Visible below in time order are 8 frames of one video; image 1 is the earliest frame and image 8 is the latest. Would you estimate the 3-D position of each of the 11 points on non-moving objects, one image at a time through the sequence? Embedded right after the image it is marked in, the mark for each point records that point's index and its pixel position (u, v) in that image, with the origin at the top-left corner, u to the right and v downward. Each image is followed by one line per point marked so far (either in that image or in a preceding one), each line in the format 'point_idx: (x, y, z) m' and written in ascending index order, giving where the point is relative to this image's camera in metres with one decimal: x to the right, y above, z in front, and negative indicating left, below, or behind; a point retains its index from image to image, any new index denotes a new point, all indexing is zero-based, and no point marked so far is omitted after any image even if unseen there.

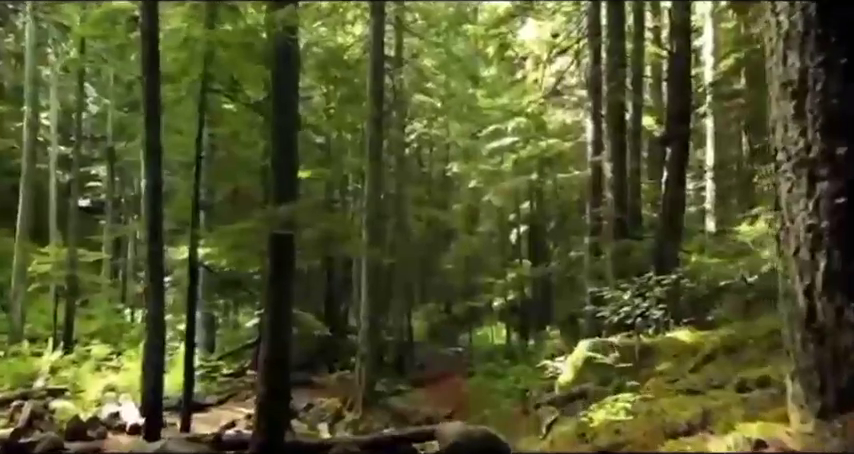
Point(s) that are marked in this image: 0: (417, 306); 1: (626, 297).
0: (-0.2, -1.6, +12.9) m
1: (+3.4, -1.2, +10.5) m
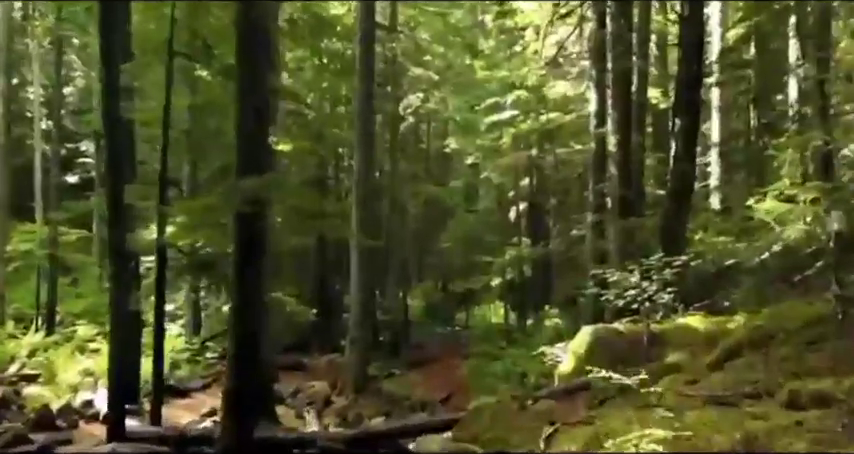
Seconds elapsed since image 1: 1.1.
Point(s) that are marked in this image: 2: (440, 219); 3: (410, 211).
0: (-0.3, -1.2, +12.4) m
1: (+3.2, -0.8, +9.9) m
2: (+0.3, +0.2, +13.0) m
3: (-0.3, +0.3, +13.2) m
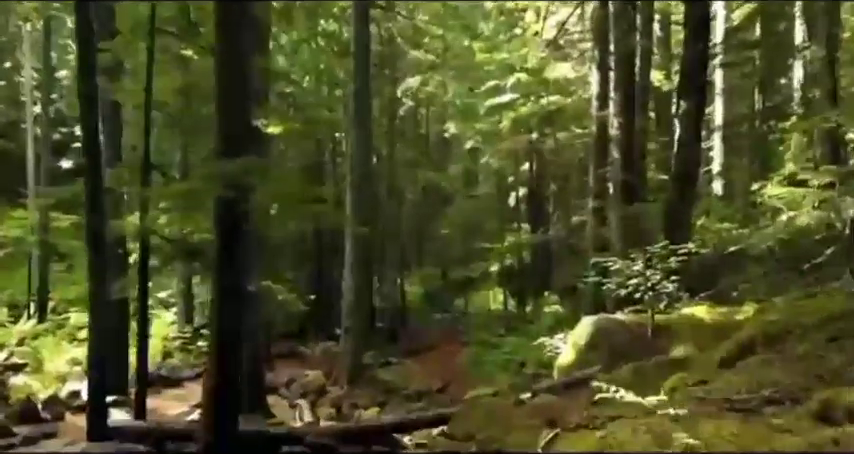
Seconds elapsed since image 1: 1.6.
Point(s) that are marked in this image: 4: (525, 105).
0: (-0.3, -0.9, +12.1) m
1: (+3.2, -0.6, +9.6) m
2: (+0.3, +0.5, +12.7) m
3: (-0.4, +0.6, +12.9) m
4: (+1.9, +2.4, +12.4) m
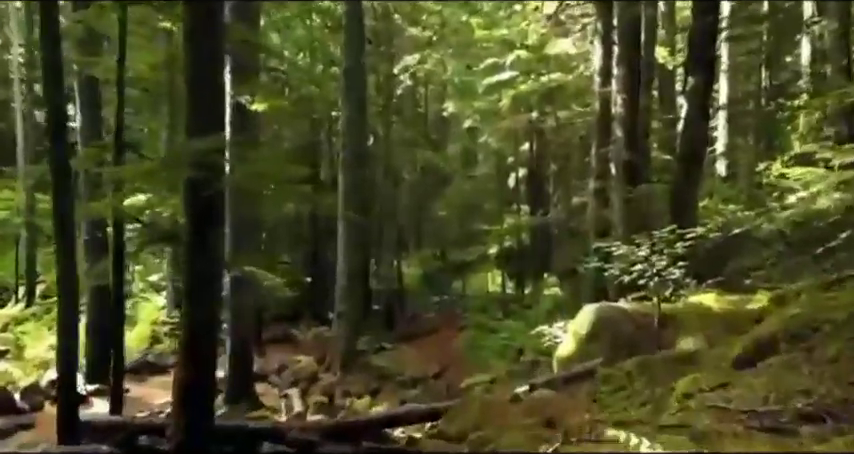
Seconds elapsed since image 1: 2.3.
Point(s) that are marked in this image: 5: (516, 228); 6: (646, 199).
0: (-0.4, -0.6, +11.7) m
1: (+3.1, -0.4, +9.3) m
2: (+0.2, +0.8, +12.3) m
3: (-0.5, +1.0, +12.5) m
4: (+1.8, +2.8, +11.9) m
5: (+1.6, -0.1, +11.6) m
6: (+3.6, +0.5, +10.2) m
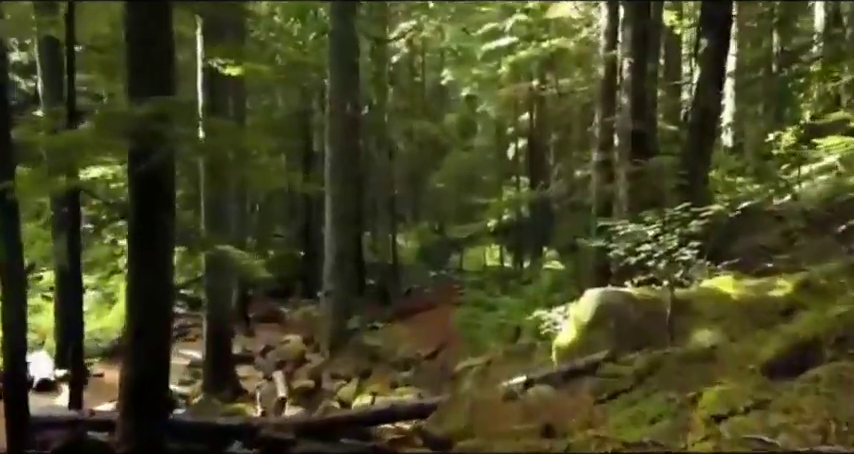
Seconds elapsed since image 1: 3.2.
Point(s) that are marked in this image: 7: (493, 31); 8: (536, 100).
0: (-0.5, -0.1, +11.2) m
1: (+3.0, 0.0, +8.7) m
2: (+0.1, +1.3, +11.7) m
3: (-0.6, +1.5, +11.8) m
4: (+1.7, +3.2, +11.2) m
5: (+1.5, +0.4, +11.0) m
6: (+3.5, +0.9, +9.6) m
7: (+1.1, +3.5, +10.9) m
8: (+1.9, +2.3, +11.5) m
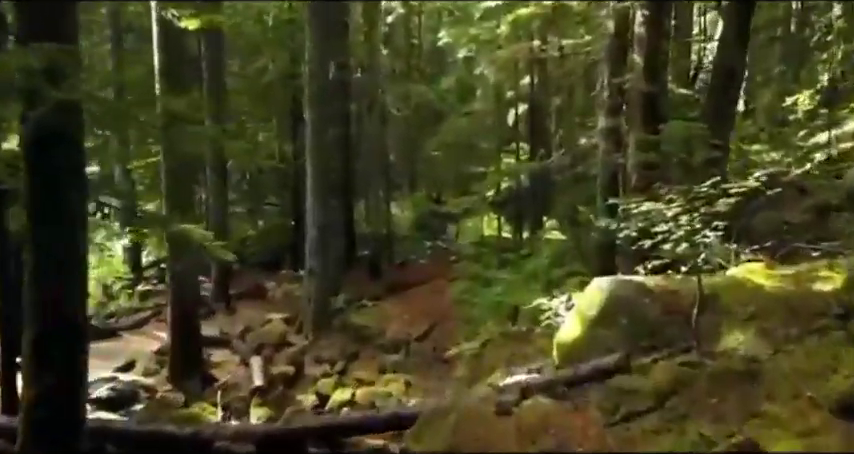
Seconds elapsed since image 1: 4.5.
0: (-0.7, +0.4, +10.4) m
1: (+2.9, +0.3, +7.9) m
2: (-0.1, +1.8, +10.8) m
3: (-0.7, +2.0, +11.0) m
4: (+1.6, +3.7, +10.3) m
5: (+1.3, +0.8, +10.2) m
6: (+3.4, +1.2, +8.8) m
7: (+1.0, +3.9, +9.9) m
8: (+1.8, +2.8, +10.6) m
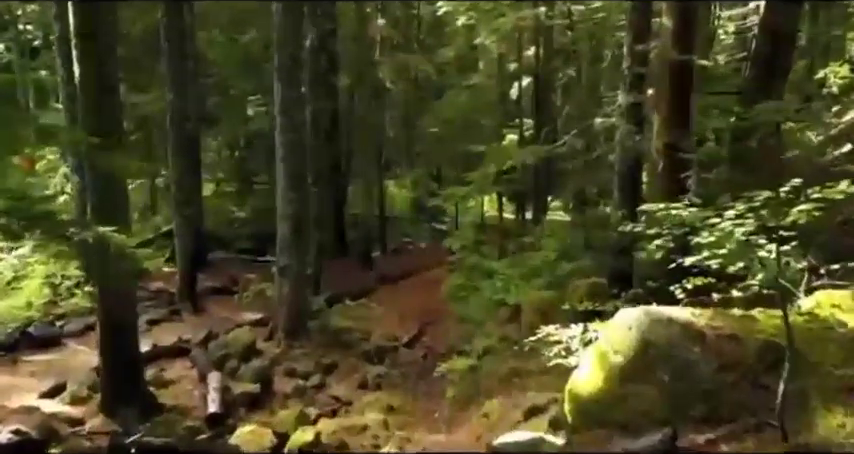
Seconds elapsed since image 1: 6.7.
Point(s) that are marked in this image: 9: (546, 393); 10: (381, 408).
0: (-0.8, +0.5, +9.2) m
1: (+2.7, +0.4, +6.7) m
2: (-0.2, +2.0, +9.5) m
3: (-0.9, +2.1, +9.7) m
4: (+1.4, +3.8, +8.9) m
5: (+1.2, +1.0, +8.9) m
6: (+3.2, +1.3, +7.5) m
7: (+0.8, +4.0, +8.5) m
8: (+1.7, +2.9, +9.2) m
9: (+1.1, -1.5, +5.6) m
10: (-0.5, -1.9, +6.6) m
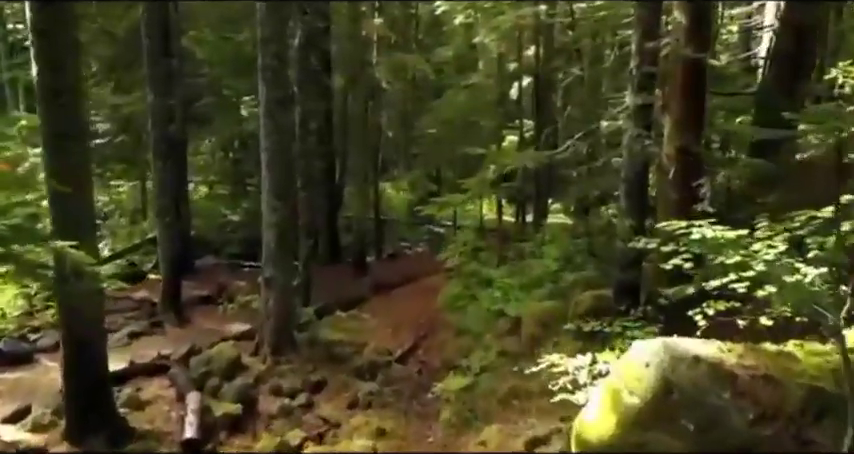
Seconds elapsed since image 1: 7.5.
0: (-0.9, +0.4, +8.7) m
1: (+2.6, +0.2, +6.2) m
2: (-0.3, +1.8, +9.1) m
3: (-0.9, +2.0, +9.2) m
4: (+1.4, +3.7, +8.4) m
5: (+1.1, +0.9, +8.5) m
6: (+3.1, +1.2, +7.0) m
7: (+0.8, +3.9, +8.1) m
8: (+1.6, +2.8, +8.8) m
9: (+1.0, -1.6, +5.1) m
10: (-0.5, -2.0, +6.1) m
